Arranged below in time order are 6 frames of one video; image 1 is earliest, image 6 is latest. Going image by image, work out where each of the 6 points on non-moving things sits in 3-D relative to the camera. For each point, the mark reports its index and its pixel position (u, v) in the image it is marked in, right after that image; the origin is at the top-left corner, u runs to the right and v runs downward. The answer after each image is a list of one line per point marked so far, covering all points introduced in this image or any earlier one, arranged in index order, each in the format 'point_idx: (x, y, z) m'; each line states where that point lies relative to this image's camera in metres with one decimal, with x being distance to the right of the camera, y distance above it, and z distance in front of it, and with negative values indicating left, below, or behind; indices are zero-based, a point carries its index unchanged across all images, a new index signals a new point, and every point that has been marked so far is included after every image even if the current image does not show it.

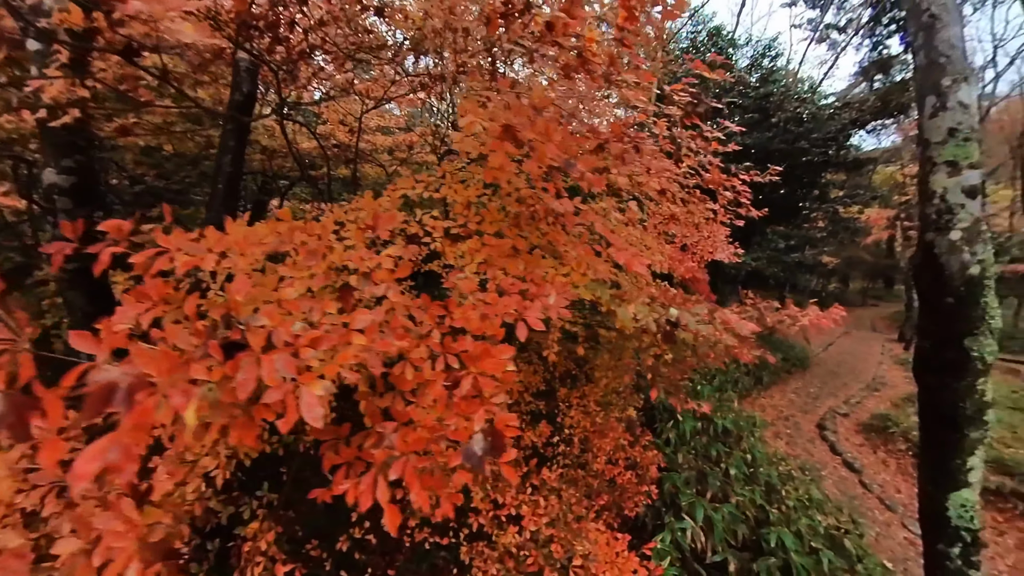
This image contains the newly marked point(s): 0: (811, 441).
0: (+6.7, -3.4, +7.5) m
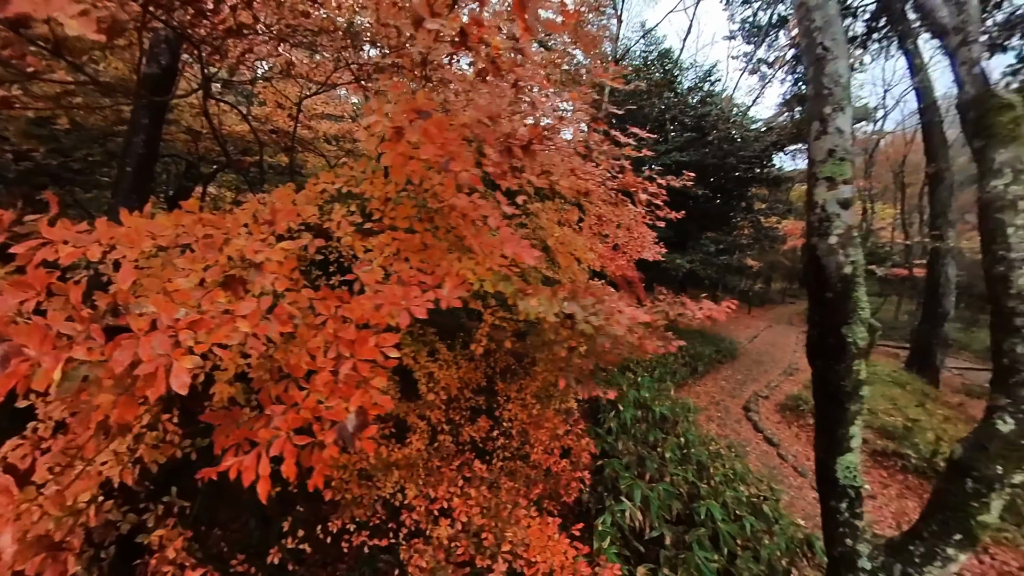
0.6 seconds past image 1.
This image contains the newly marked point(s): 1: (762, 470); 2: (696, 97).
0: (+5.6, -3.3, +8.3) m
1: (+5.1, -3.6, +6.8) m
2: (+6.3, +6.5, +11.5) m
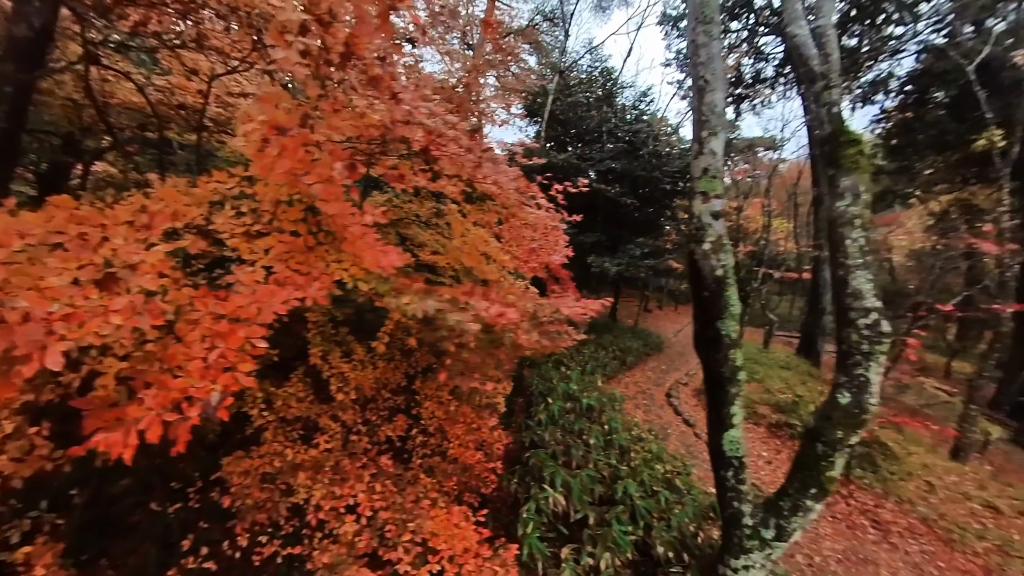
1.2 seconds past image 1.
0: (+4.1, -3.3, +9.2) m
1: (+3.8, -3.5, +7.6) m
2: (+4.3, +6.5, +12.3) m
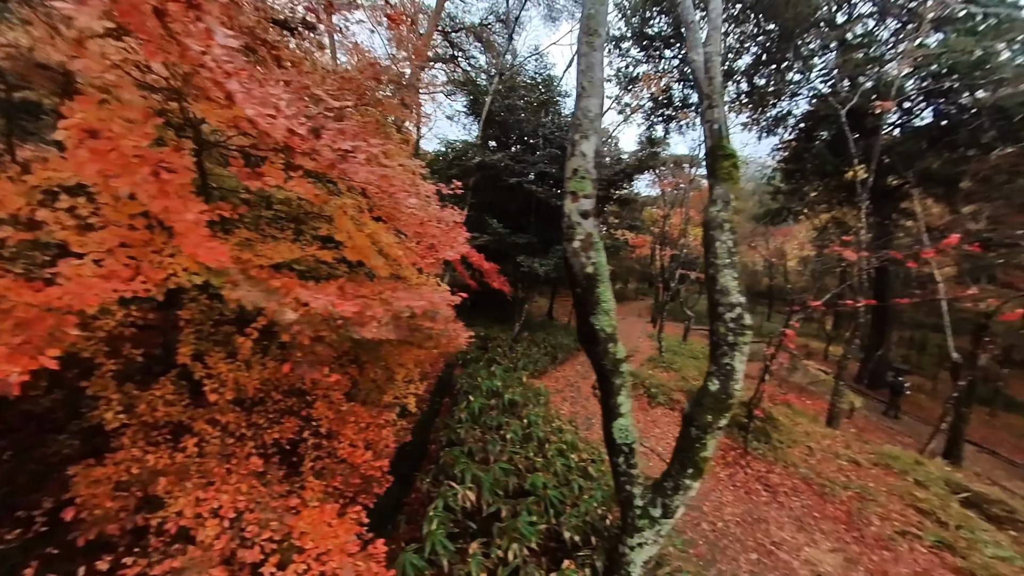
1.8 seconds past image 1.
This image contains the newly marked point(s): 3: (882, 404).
0: (+2.2, -3.2, +9.7) m
1: (+2.1, -3.5, +8.0) m
2: (+2.0, +6.6, +12.8) m
3: (+17.3, -5.2, +15.6) m
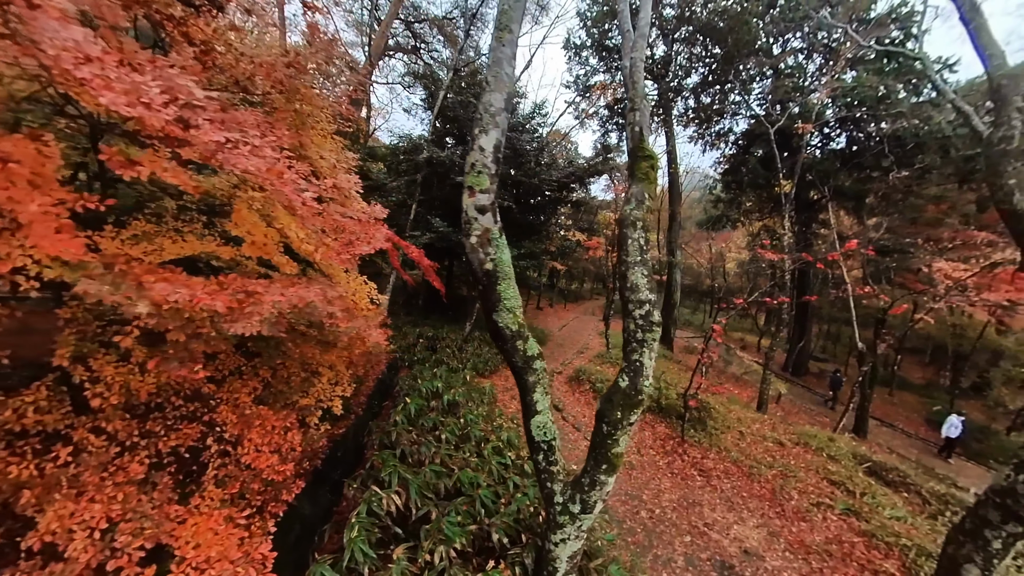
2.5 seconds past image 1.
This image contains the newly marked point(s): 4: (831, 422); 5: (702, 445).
0: (+0.7, -3.2, +9.8) m
1: (+0.8, -3.5, +8.1) m
2: (+0.1, +6.6, +12.8) m
3: (+15.0, -5.2, +17.4) m
4: (+13.8, -5.7, +14.4) m
5: (+4.5, -3.7, +7.9) m
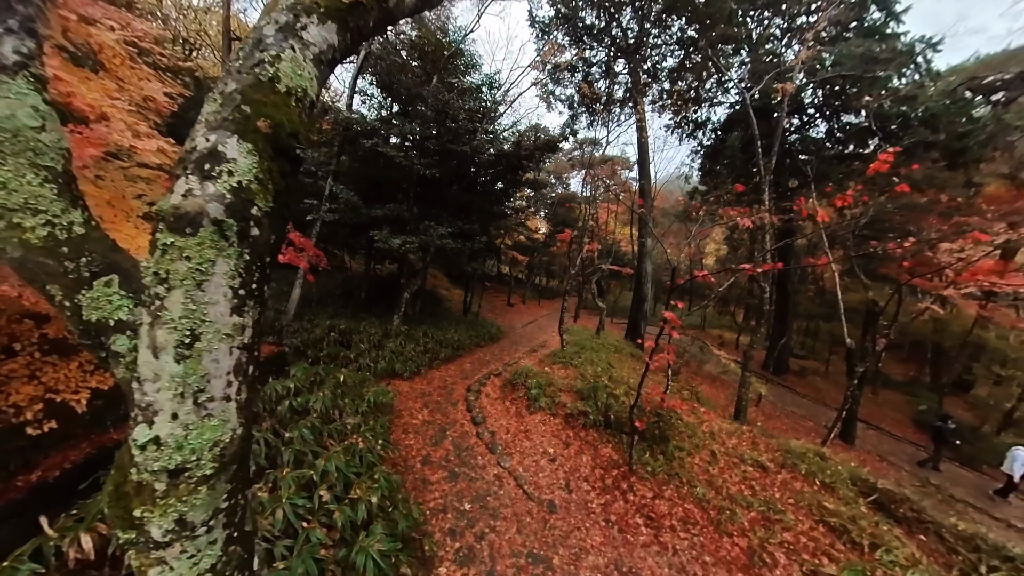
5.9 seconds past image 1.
0: (-1.3, -2.8, +7.8) m
1: (-1.2, -3.1, +6.1) m
2: (-1.9, +7.0, +10.7) m
3: (+12.8, -4.8, +15.8) m
4: (+11.6, -5.4, +12.8) m
5: (+2.6, -3.3, +6.0) m
